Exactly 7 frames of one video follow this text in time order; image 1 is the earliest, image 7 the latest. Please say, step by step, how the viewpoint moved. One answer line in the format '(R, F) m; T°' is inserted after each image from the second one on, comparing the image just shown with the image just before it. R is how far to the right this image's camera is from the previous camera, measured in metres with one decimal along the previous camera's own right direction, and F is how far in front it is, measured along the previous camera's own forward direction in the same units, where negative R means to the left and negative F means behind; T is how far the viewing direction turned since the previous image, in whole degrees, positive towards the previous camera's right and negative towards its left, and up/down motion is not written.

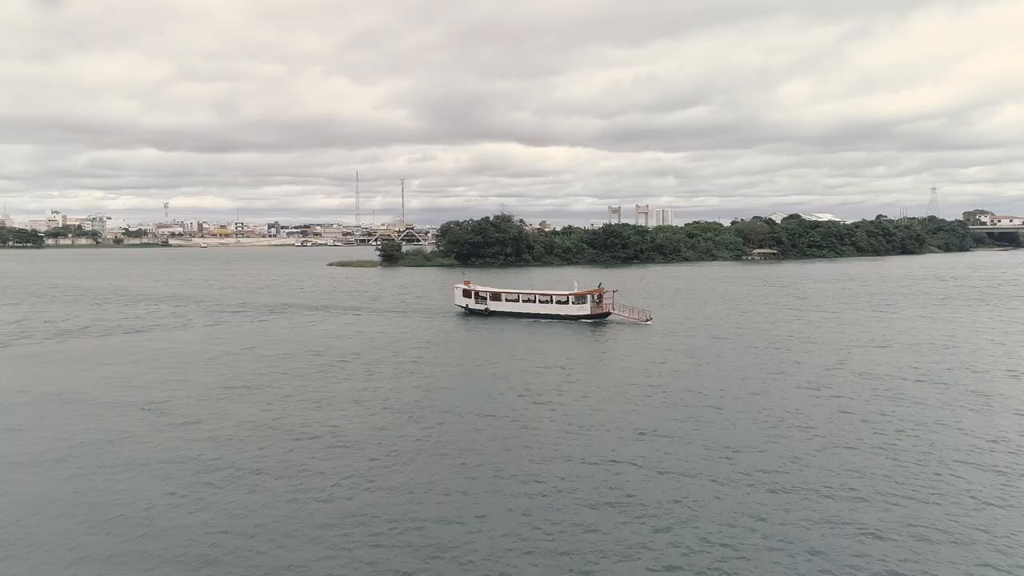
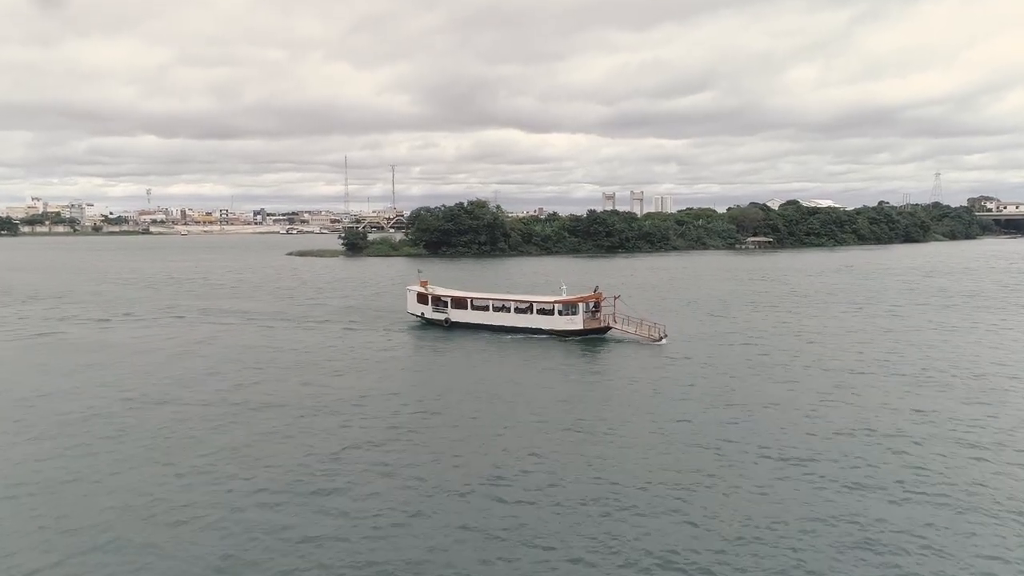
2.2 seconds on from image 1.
(+6.1, +9.7) m; 0°
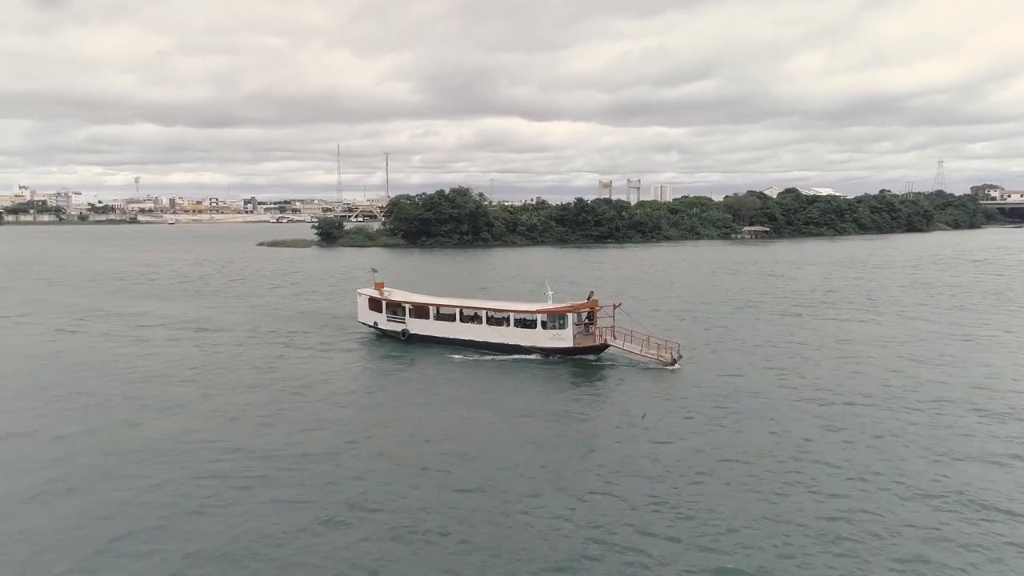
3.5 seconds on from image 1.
(+3.7, +5.9) m; 0°
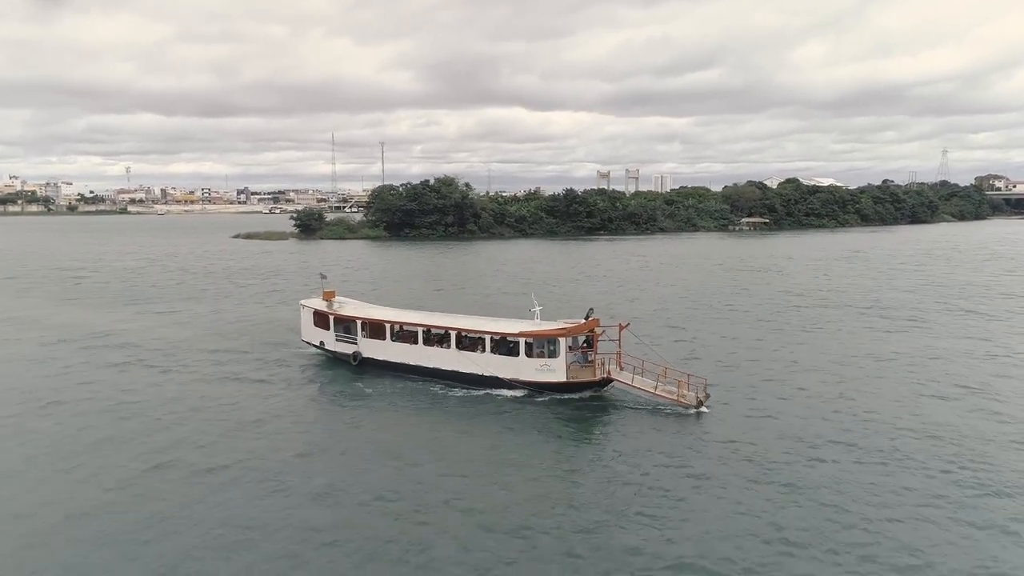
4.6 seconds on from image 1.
(+2.9, +5.1) m; 0°
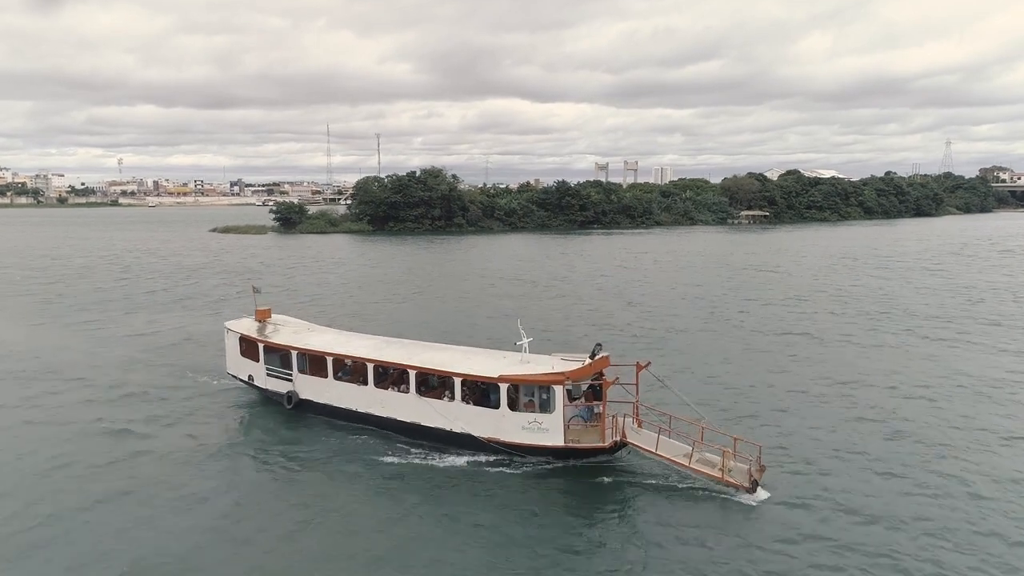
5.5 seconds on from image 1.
(+2.2, +4.4) m; 0°
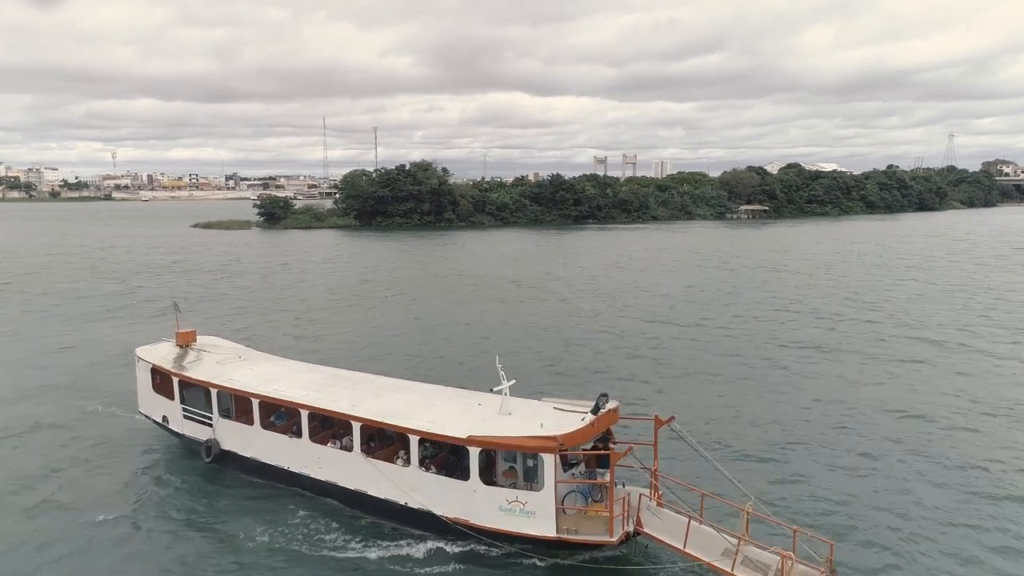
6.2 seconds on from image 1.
(+1.8, +3.1) m; 0°
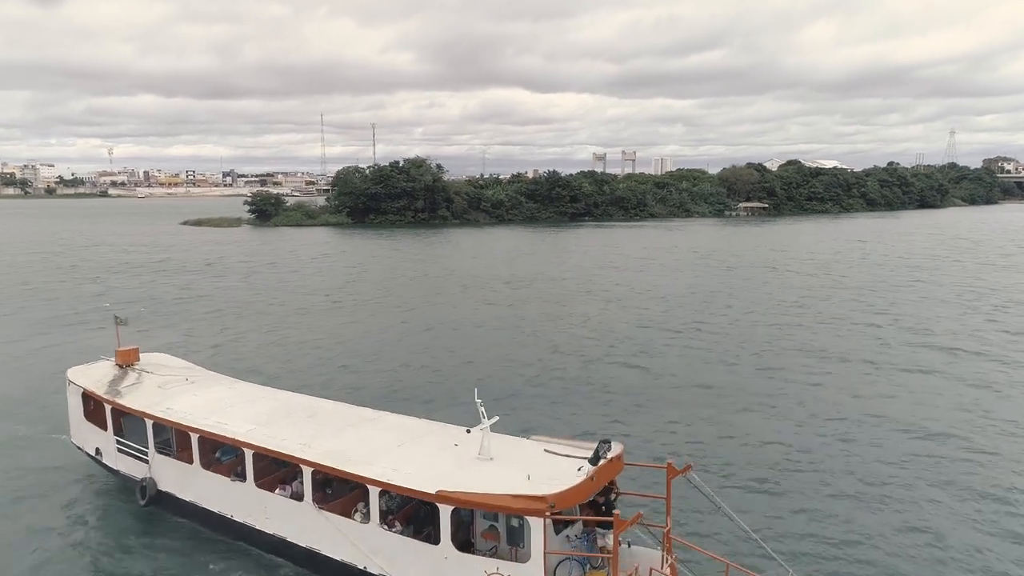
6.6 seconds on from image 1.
(+0.9, +1.7) m; 0°
